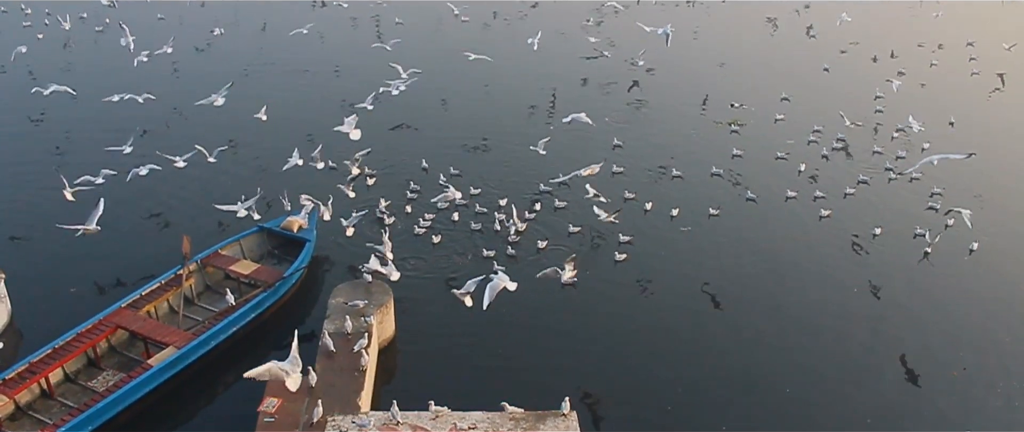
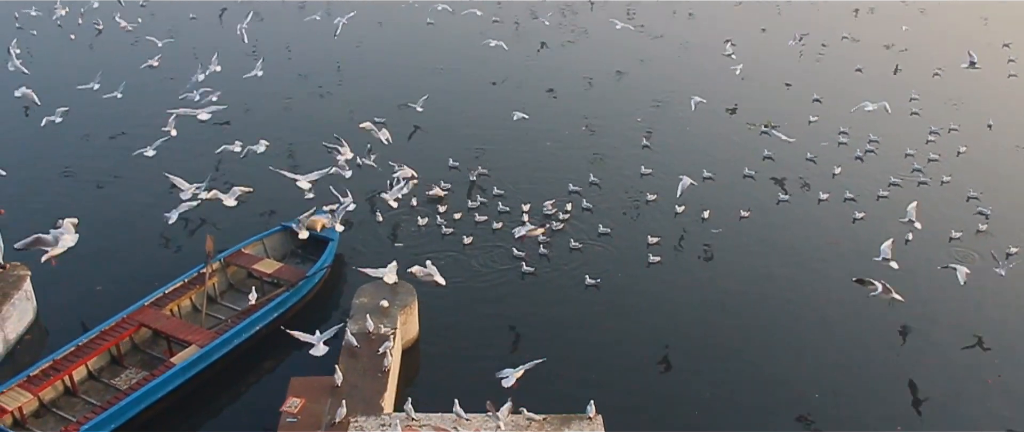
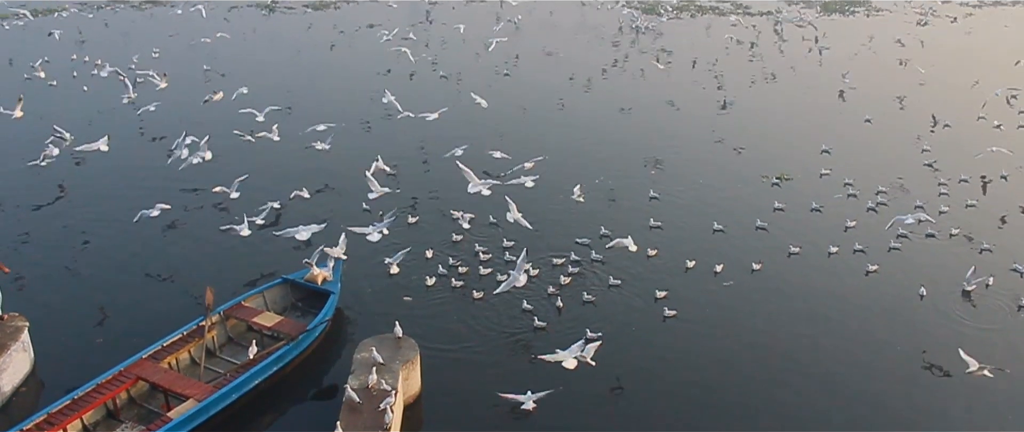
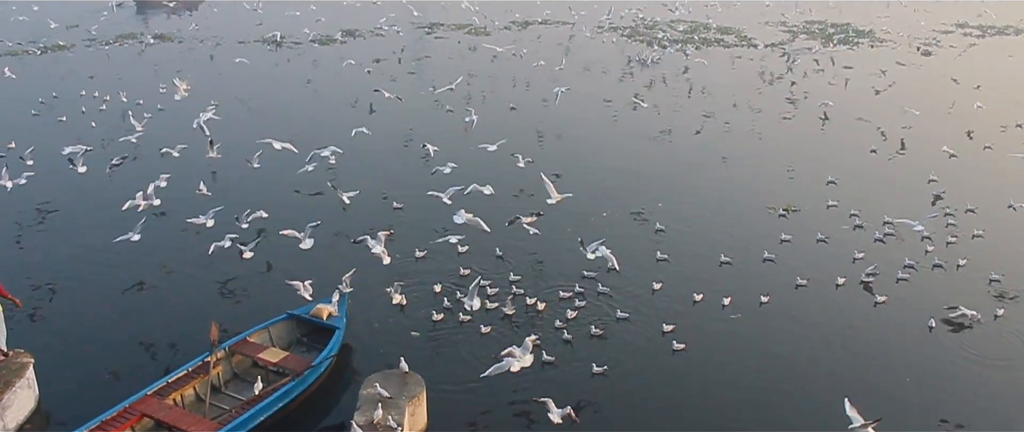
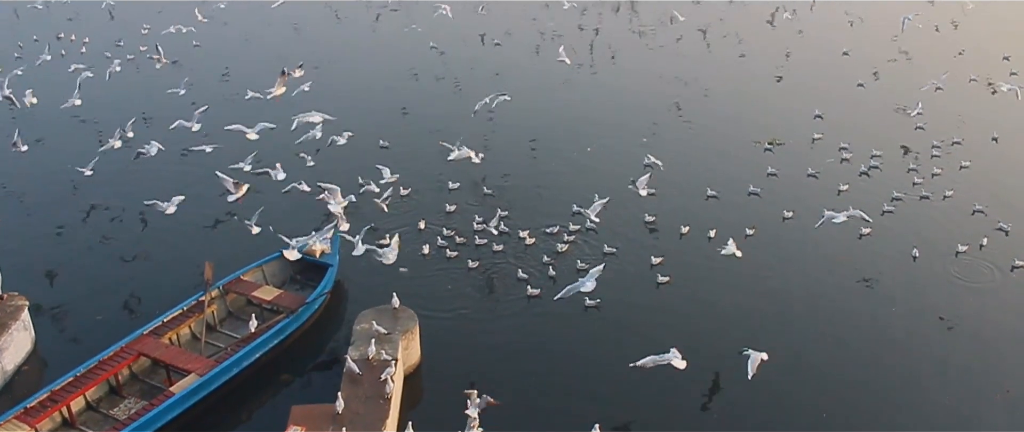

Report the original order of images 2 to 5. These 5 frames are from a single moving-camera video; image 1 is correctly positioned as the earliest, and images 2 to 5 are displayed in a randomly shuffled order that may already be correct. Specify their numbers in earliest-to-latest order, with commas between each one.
2, 5, 3, 4
